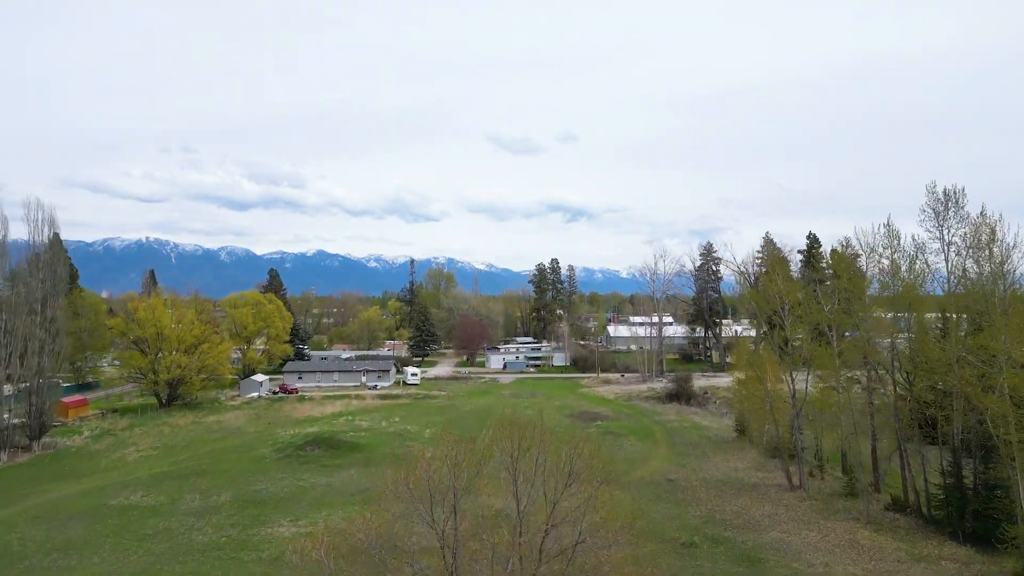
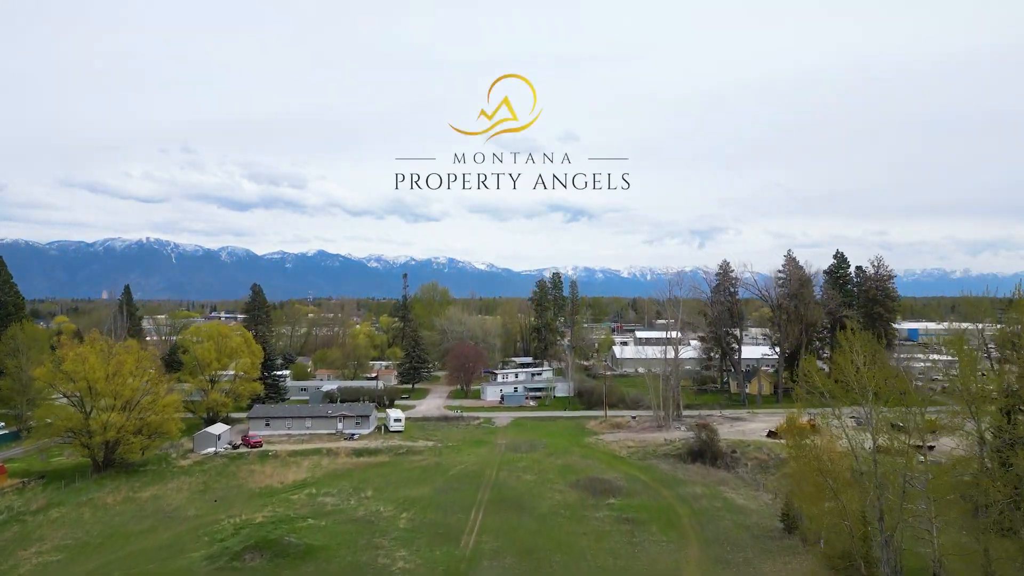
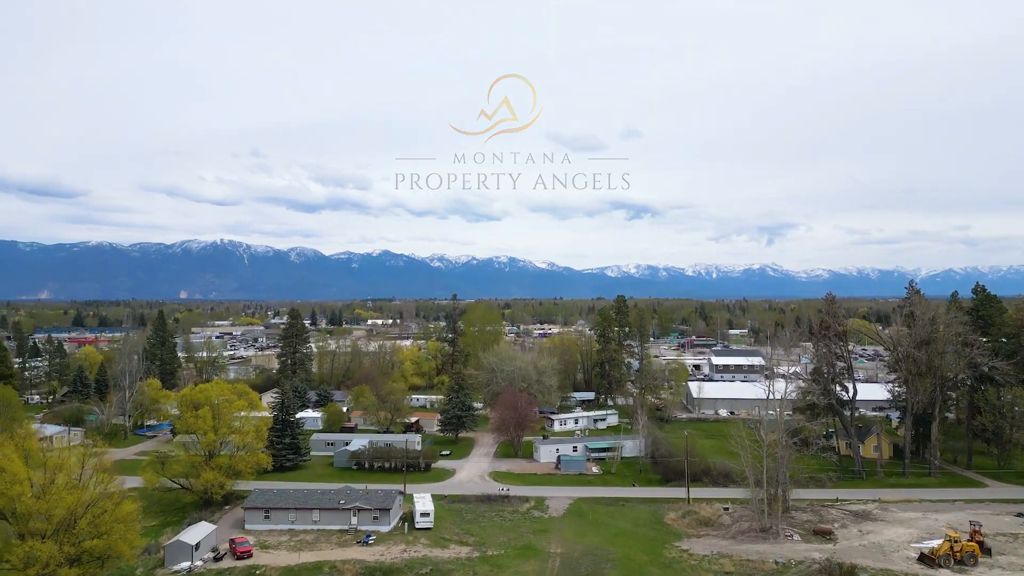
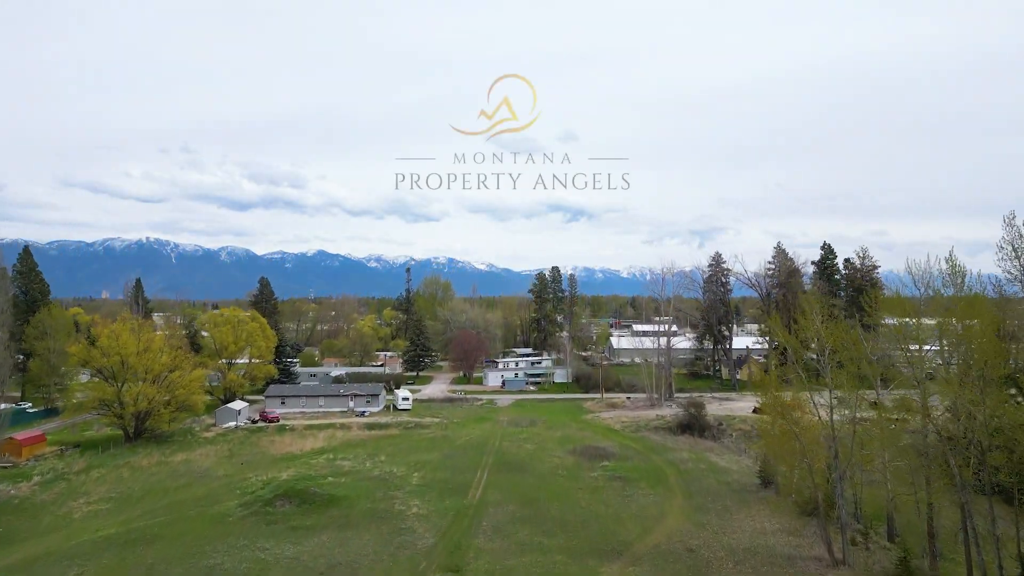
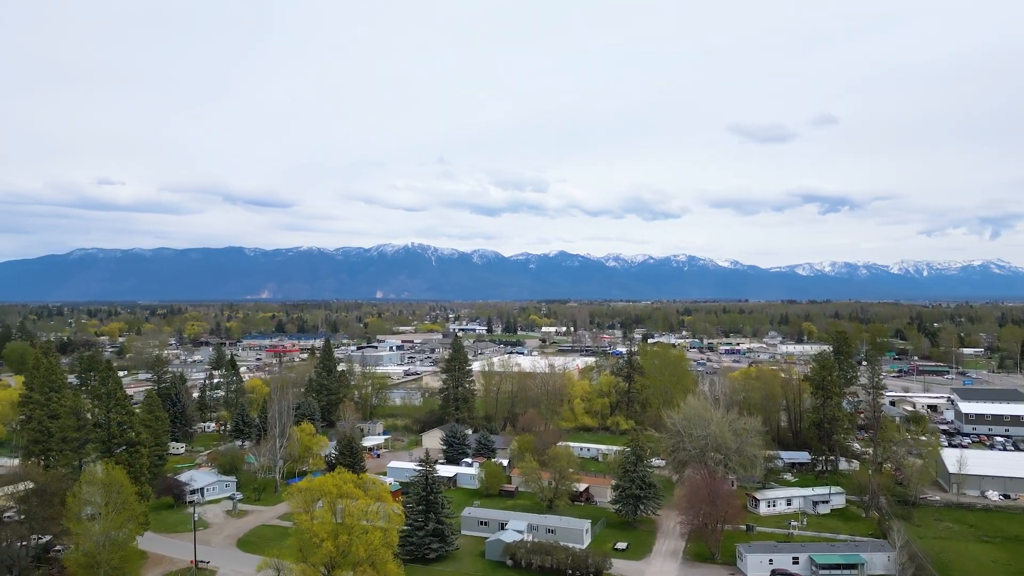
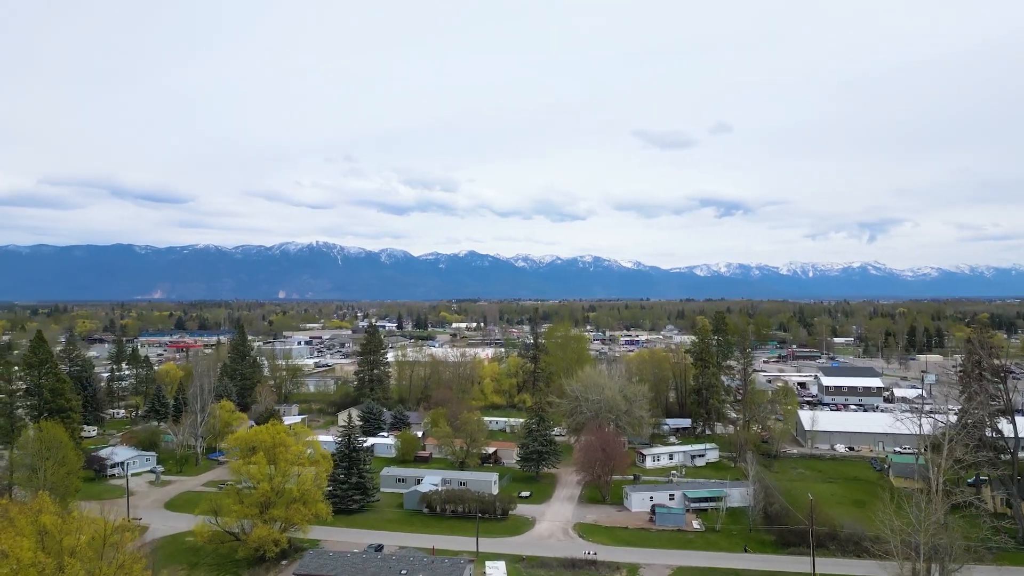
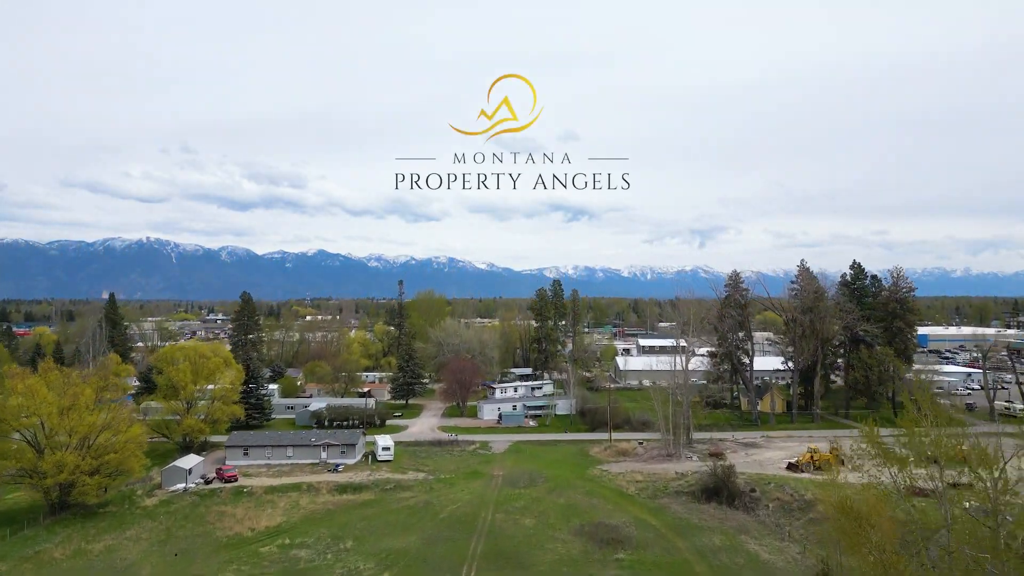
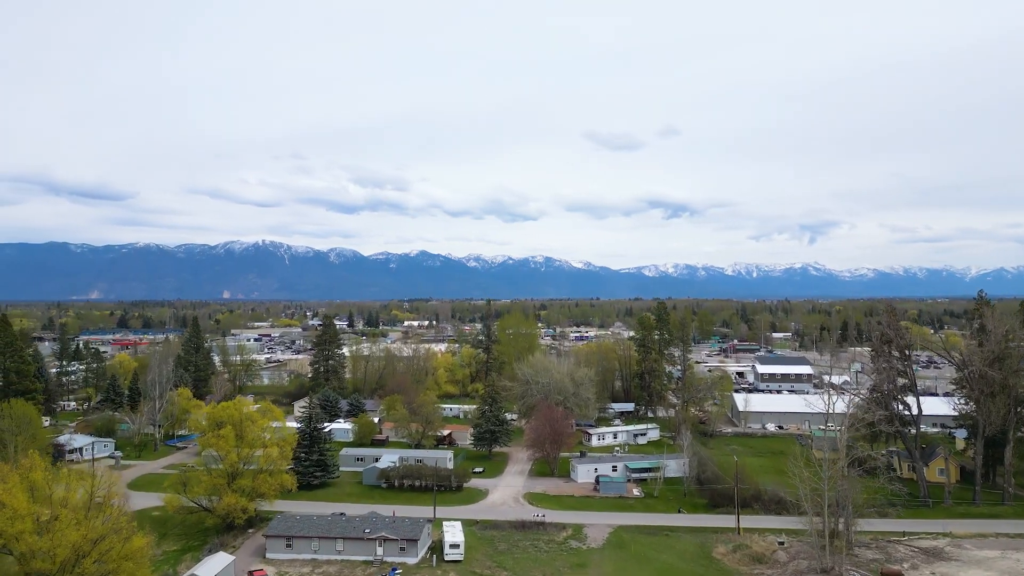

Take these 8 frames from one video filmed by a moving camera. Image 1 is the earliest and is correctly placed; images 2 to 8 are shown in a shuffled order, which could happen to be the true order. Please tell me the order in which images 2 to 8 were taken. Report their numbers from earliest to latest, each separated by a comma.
4, 2, 7, 3, 8, 6, 5
